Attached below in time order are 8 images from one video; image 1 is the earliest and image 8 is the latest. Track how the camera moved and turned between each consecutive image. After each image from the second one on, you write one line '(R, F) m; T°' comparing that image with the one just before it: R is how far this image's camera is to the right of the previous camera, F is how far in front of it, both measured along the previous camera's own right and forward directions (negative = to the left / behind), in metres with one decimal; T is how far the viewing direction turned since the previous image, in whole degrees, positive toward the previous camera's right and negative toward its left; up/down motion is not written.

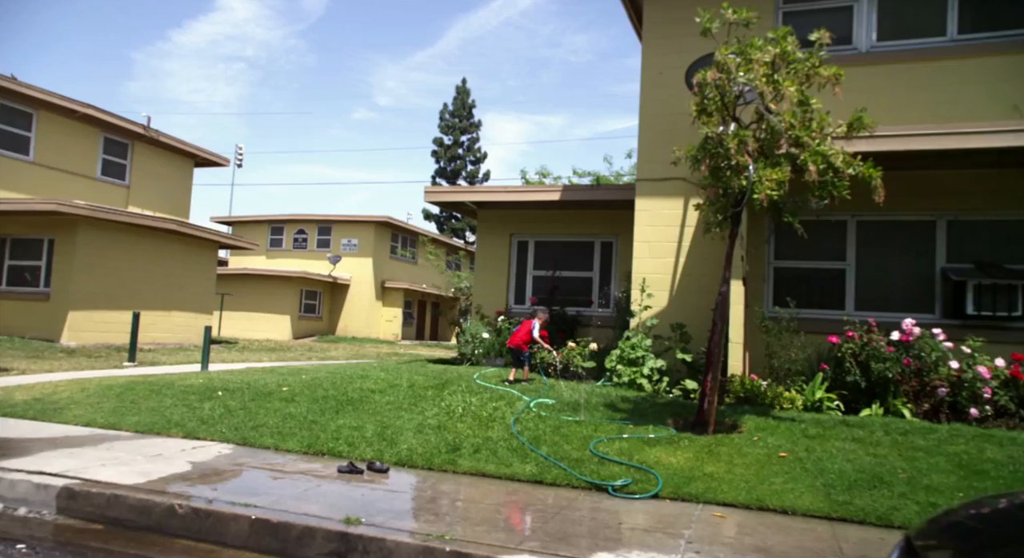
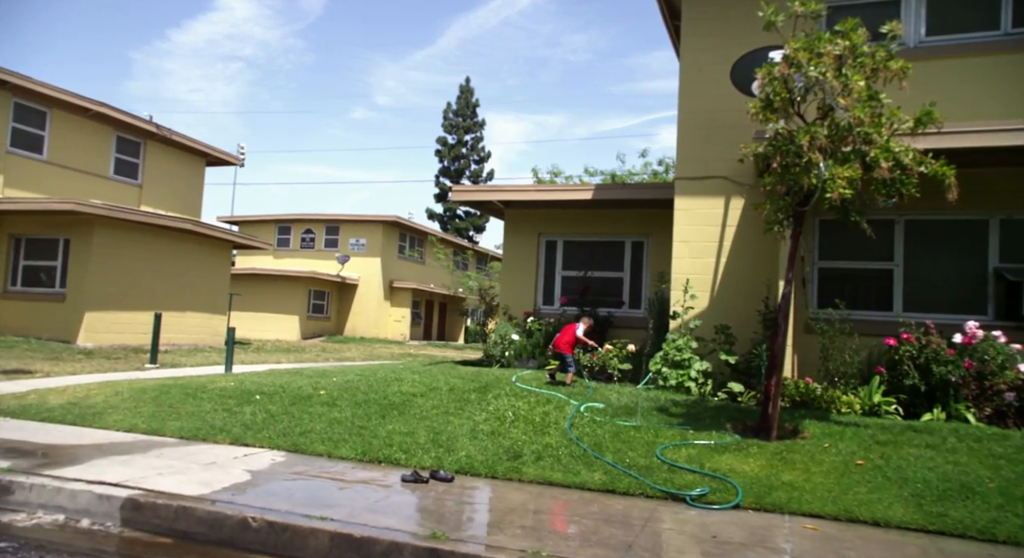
(-0.6, +0.2) m; 0°
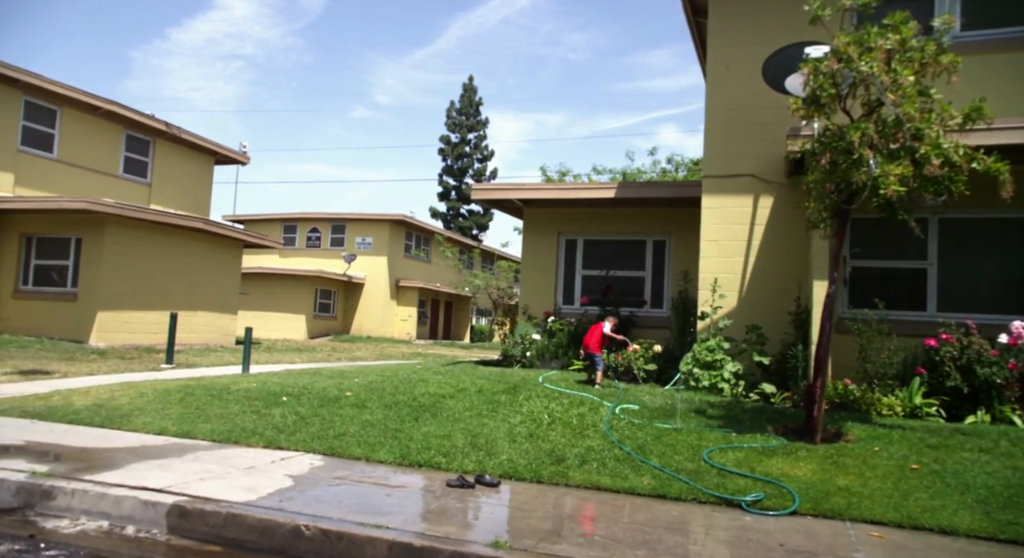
(-0.4, +0.2) m; 0°
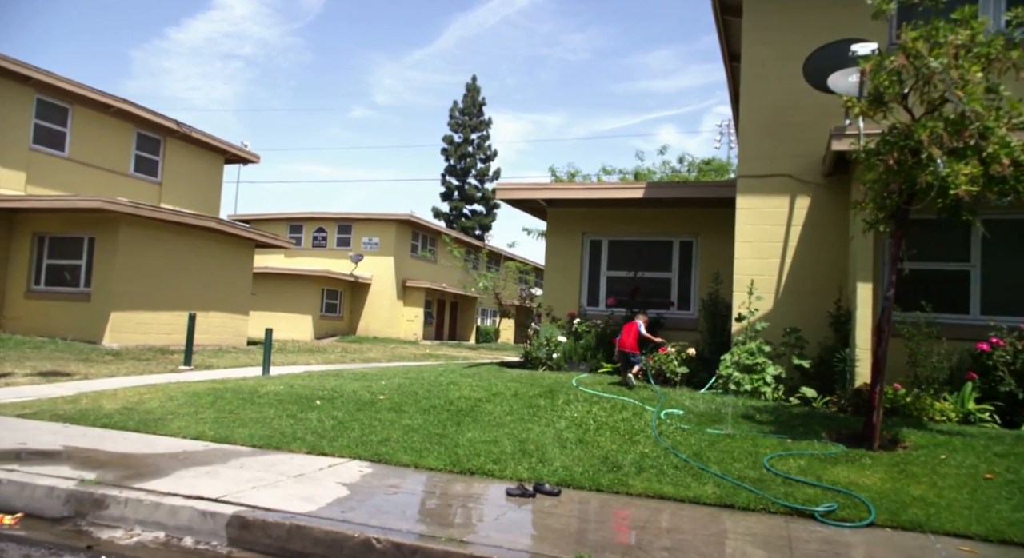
(-0.5, +0.2) m; 0°
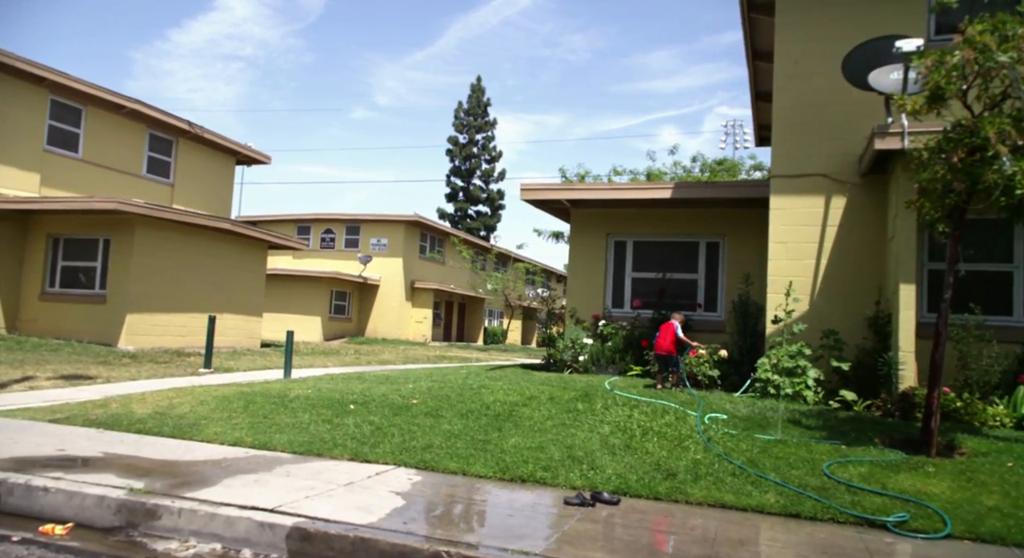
(-0.4, +0.2) m; 0°
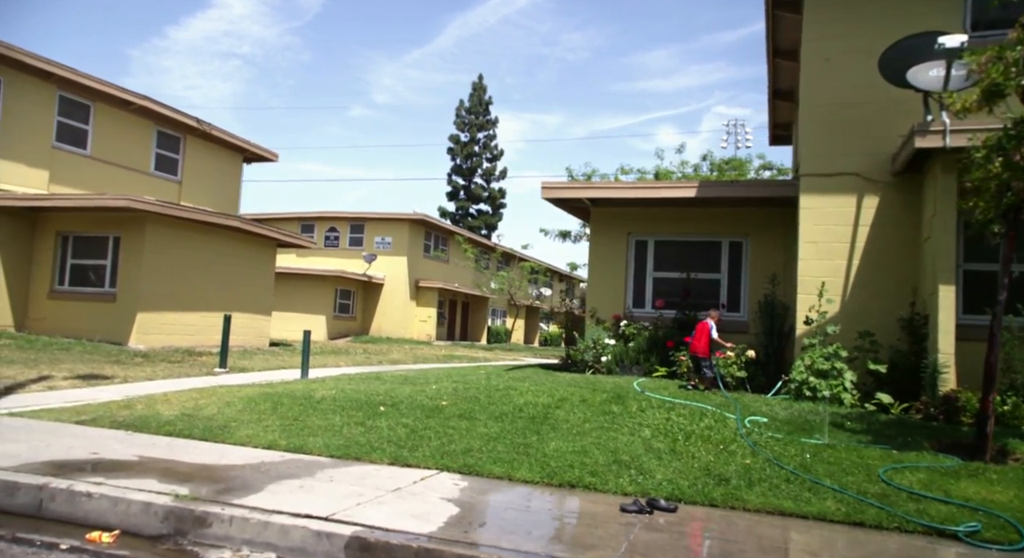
(-0.4, +0.2) m; 0°
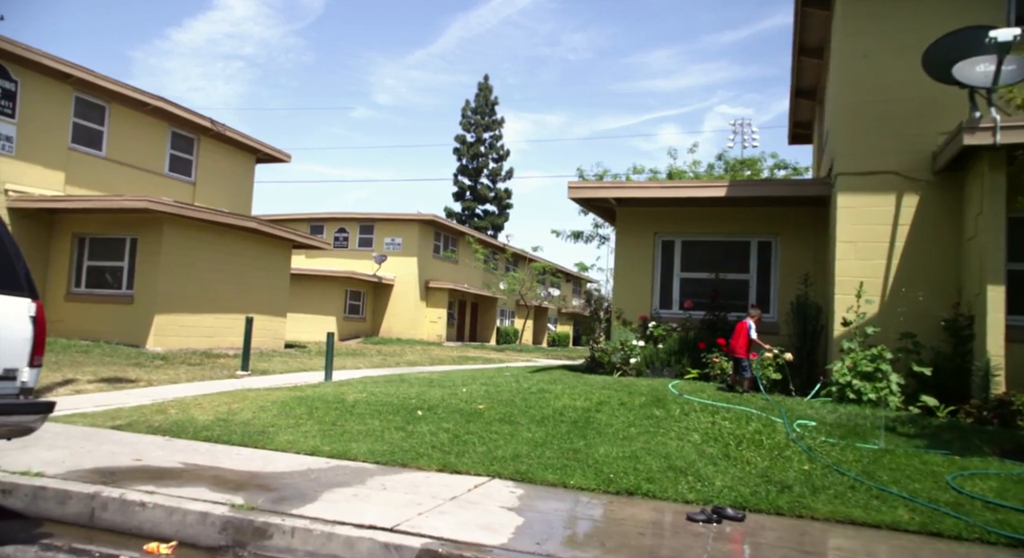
(-0.4, +0.2) m; 0°
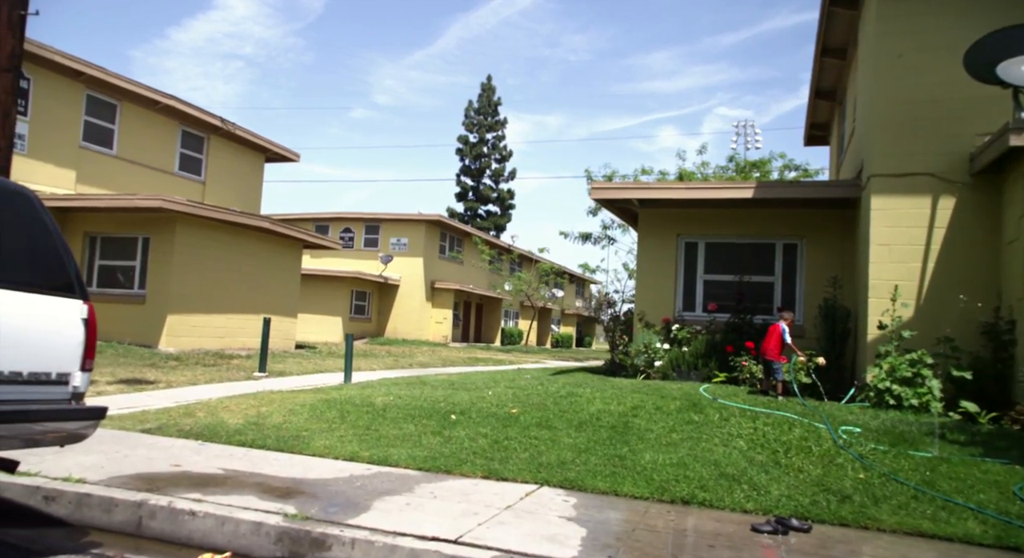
(-0.4, +0.2) m; 0°
